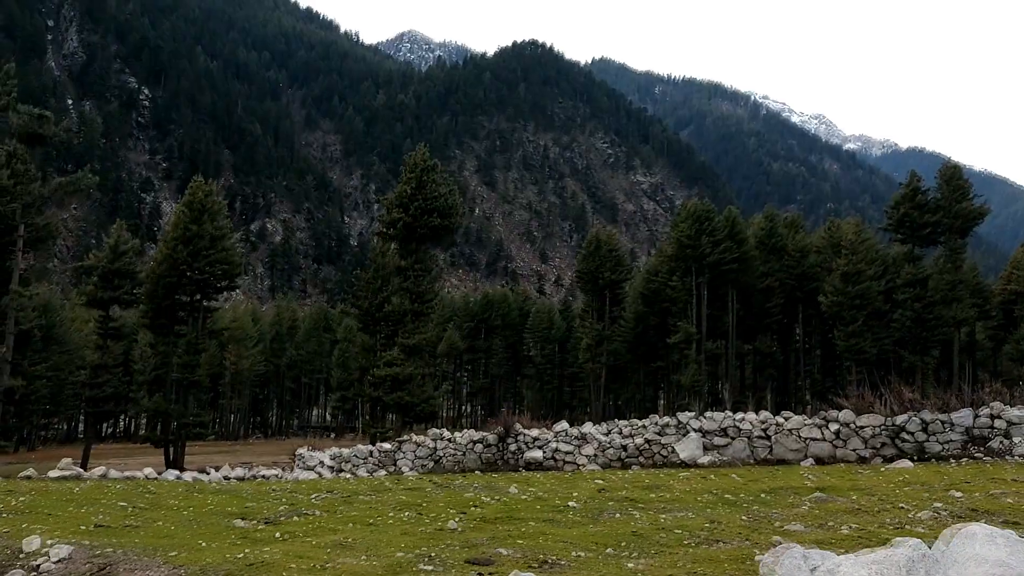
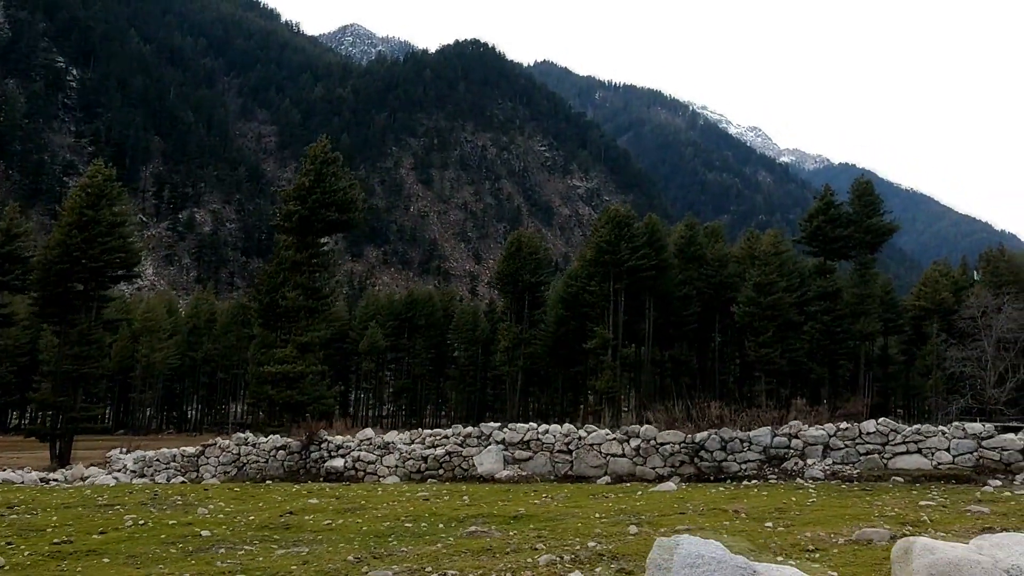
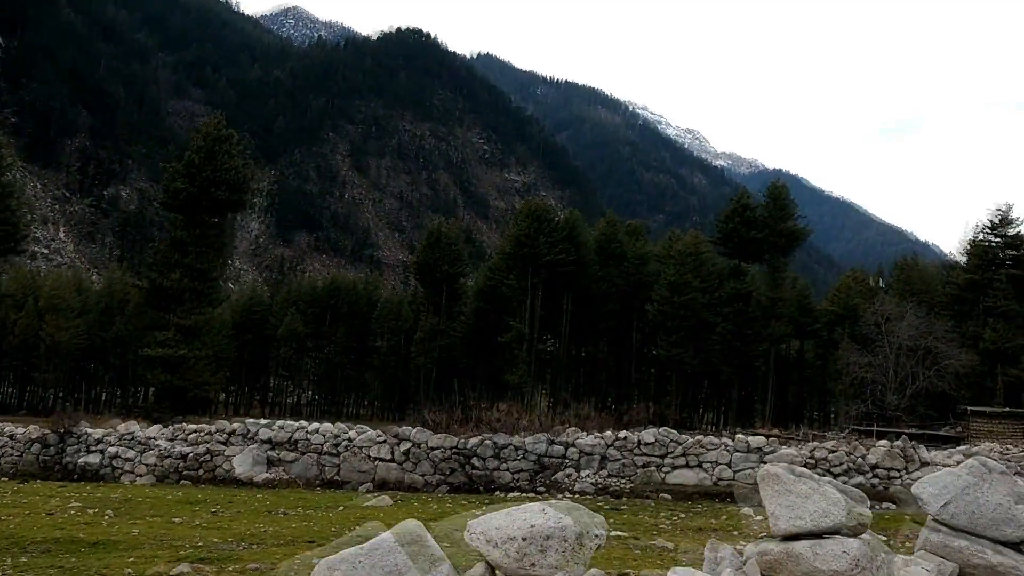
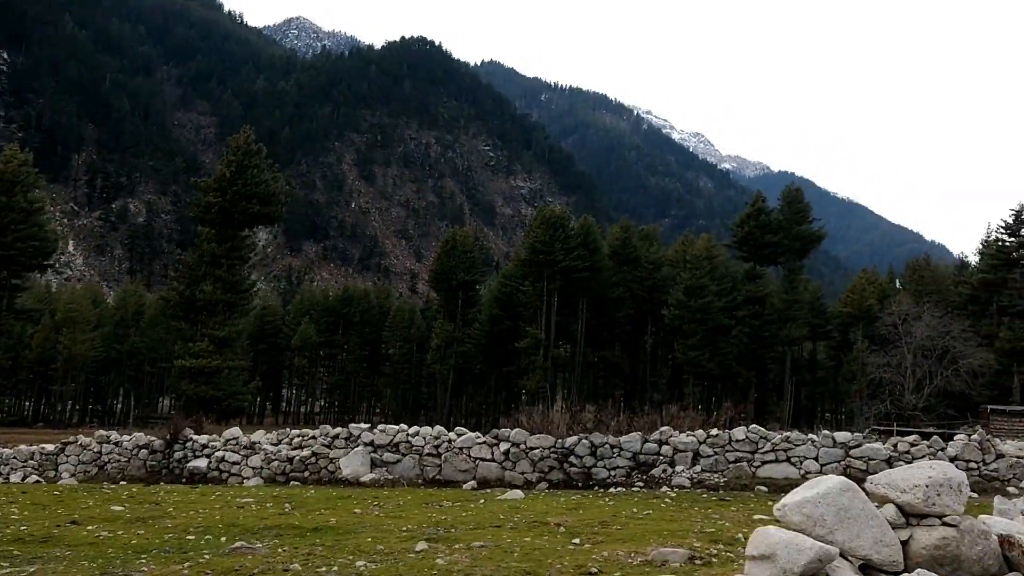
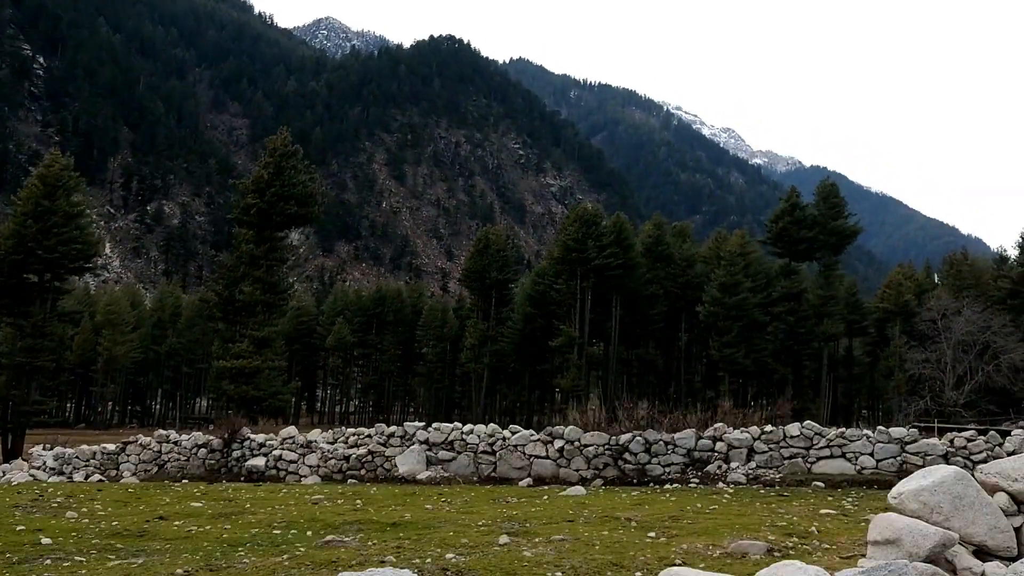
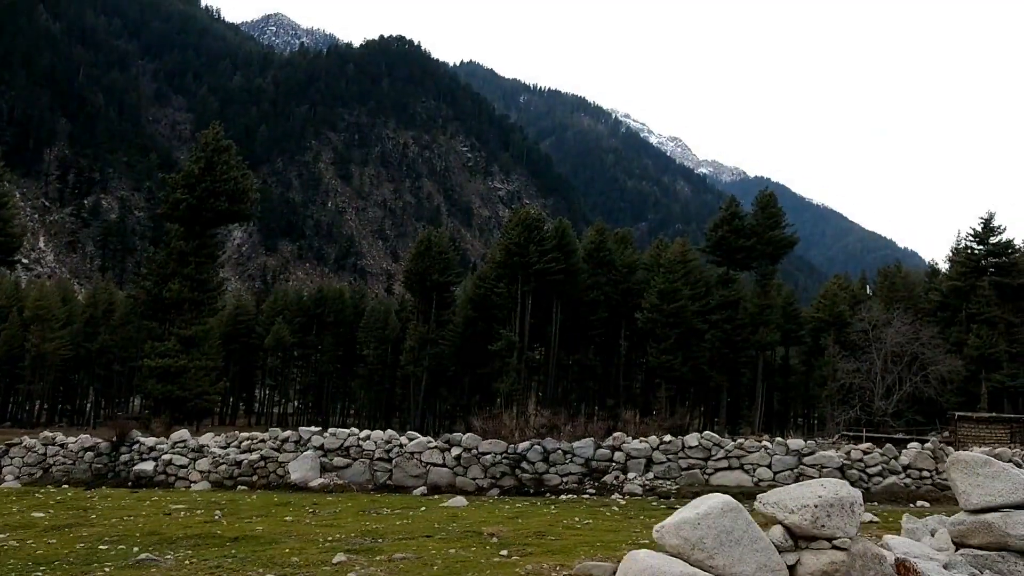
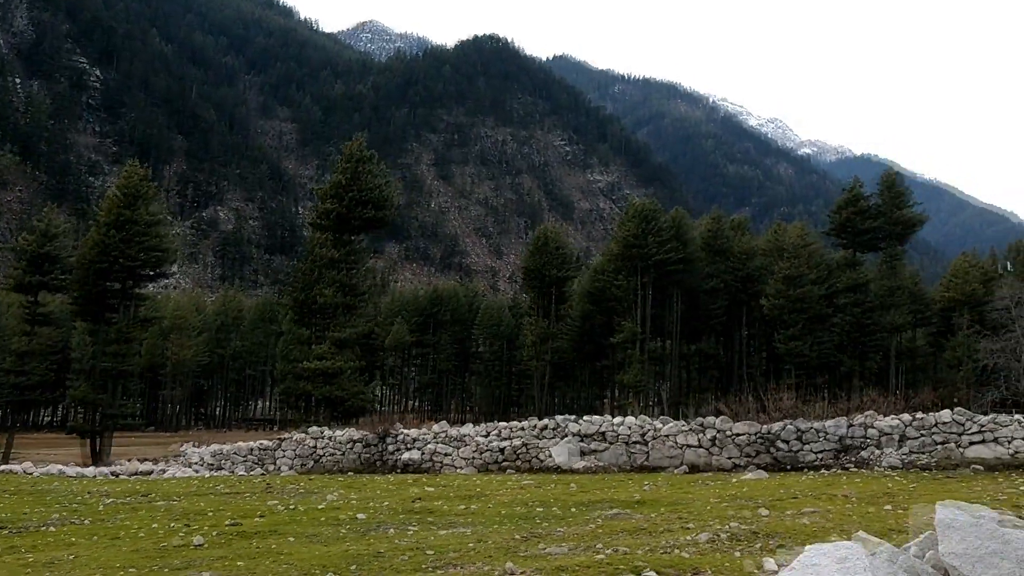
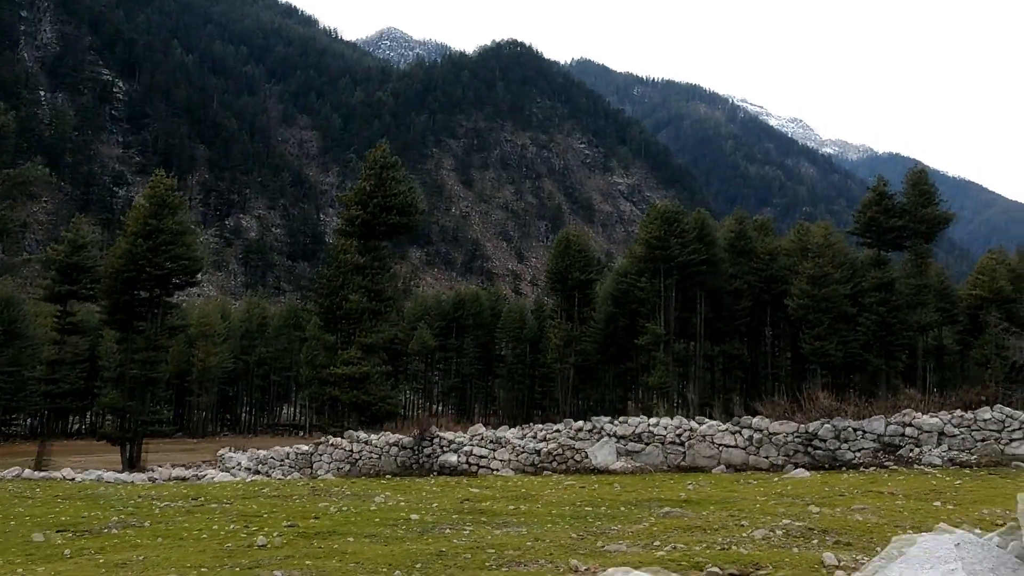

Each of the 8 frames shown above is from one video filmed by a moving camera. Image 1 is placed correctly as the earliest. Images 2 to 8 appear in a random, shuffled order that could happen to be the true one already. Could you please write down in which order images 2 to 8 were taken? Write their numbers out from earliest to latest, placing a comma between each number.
8, 7, 2, 5, 4, 6, 3
